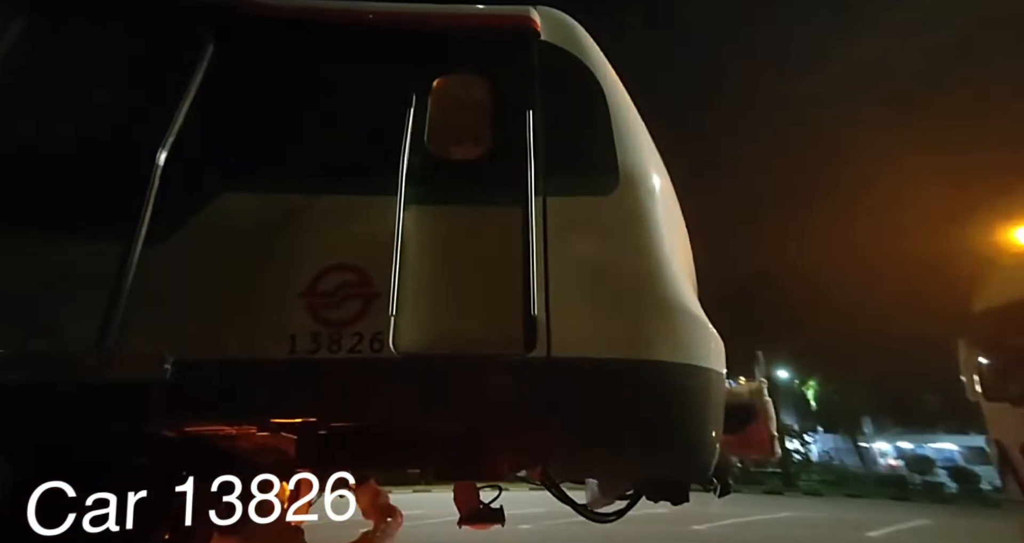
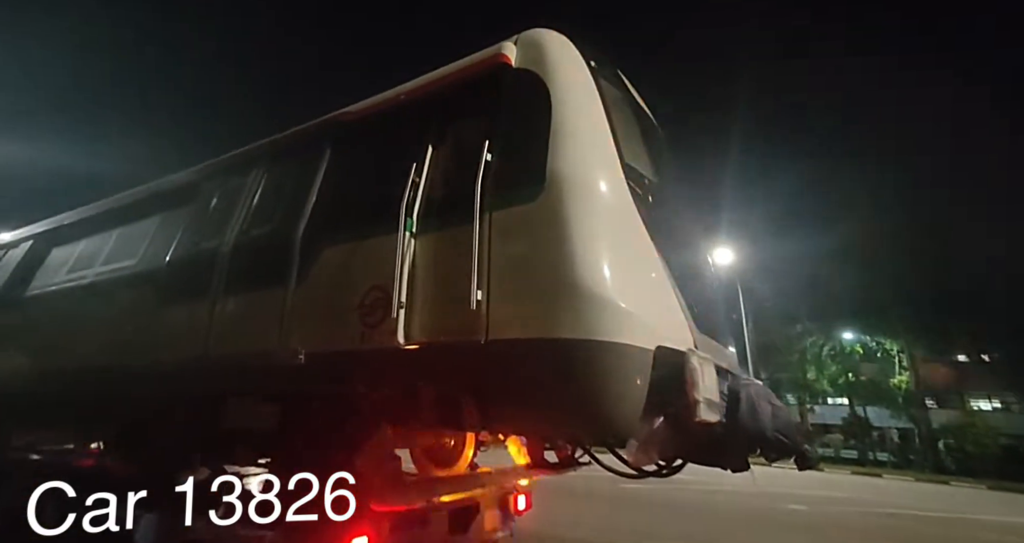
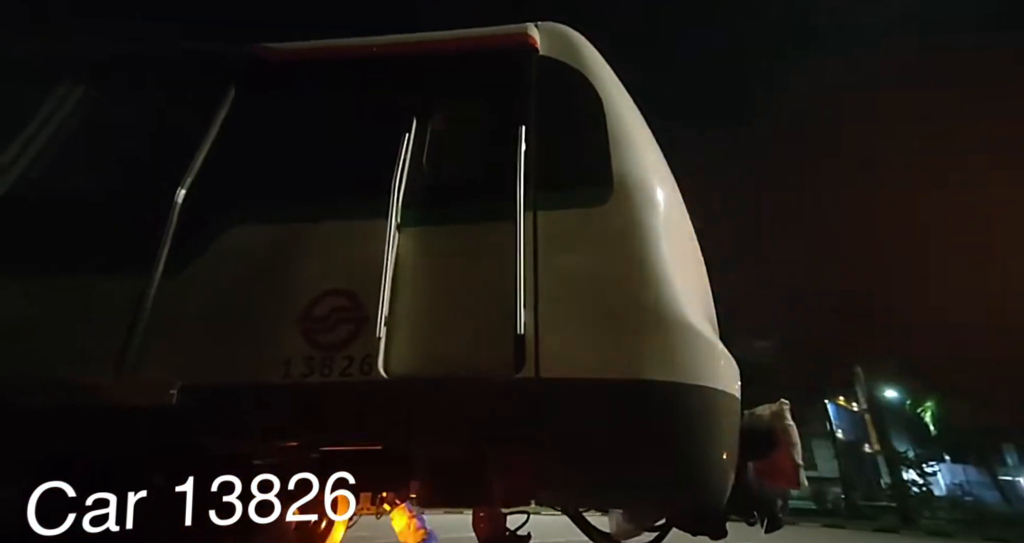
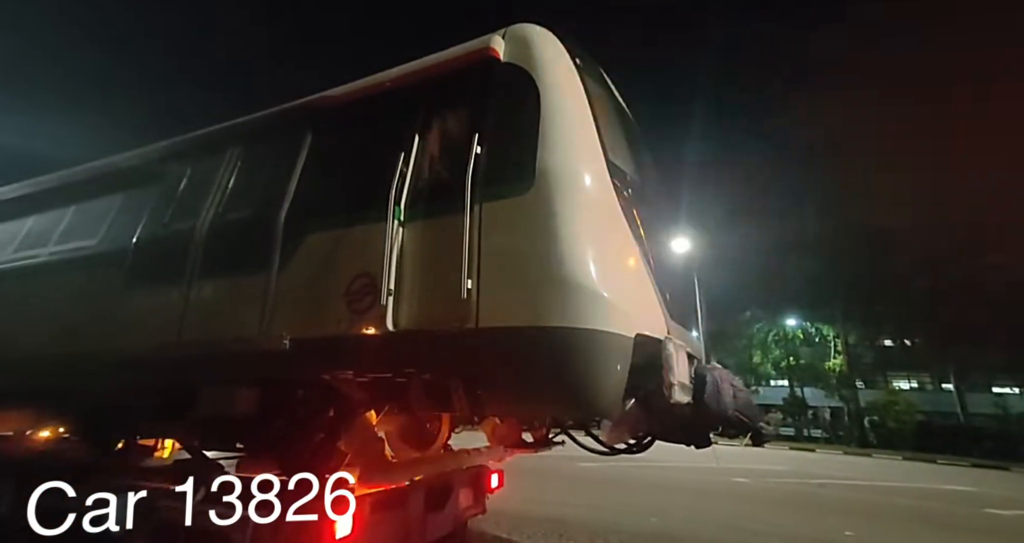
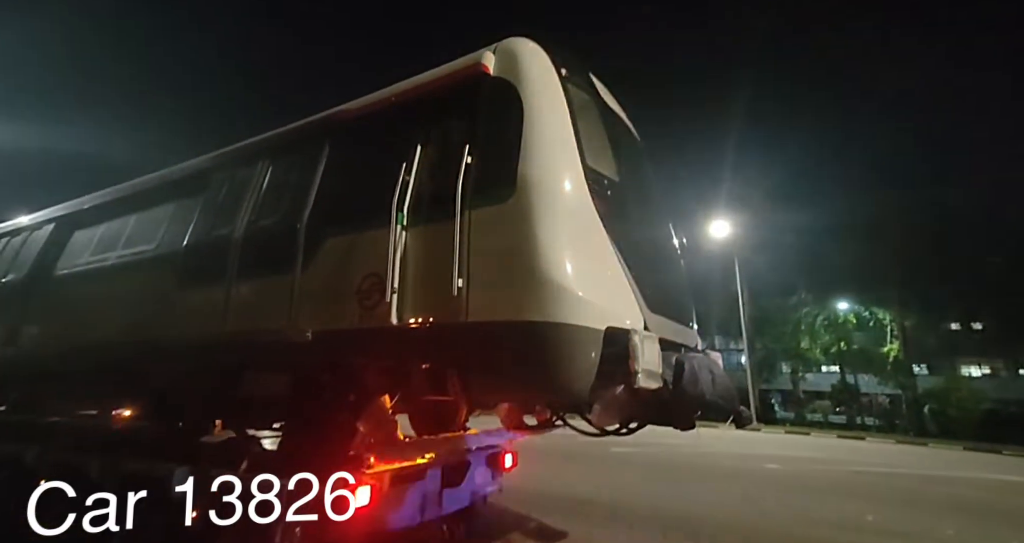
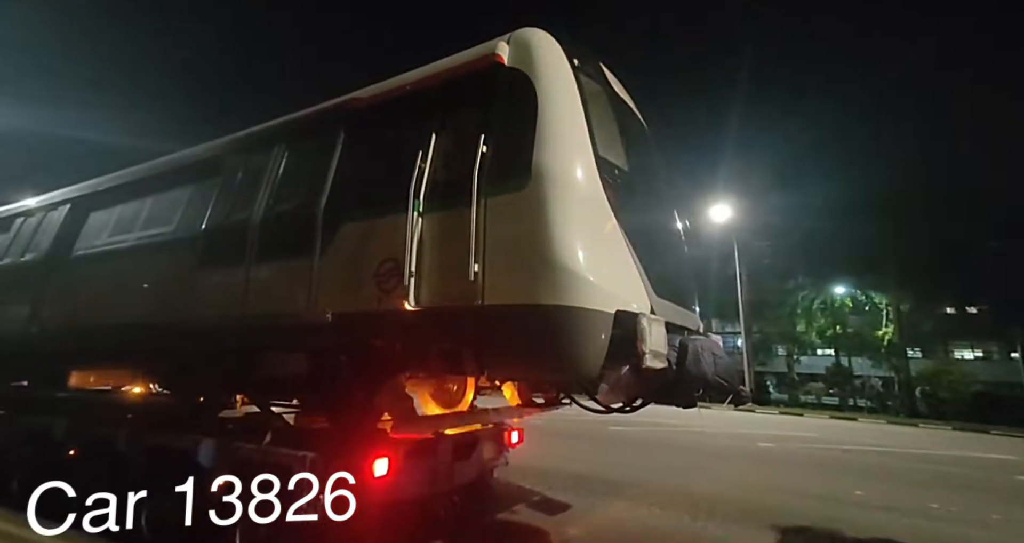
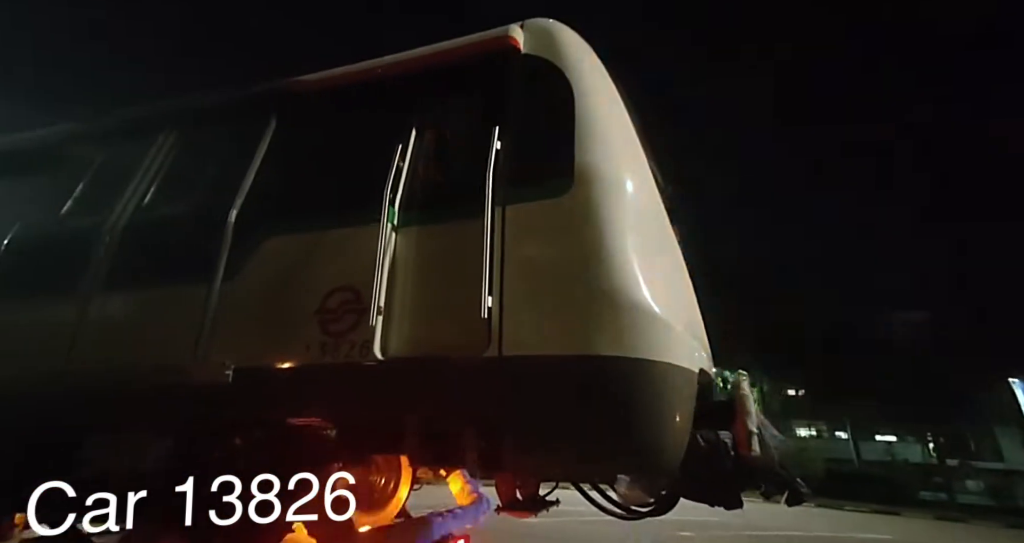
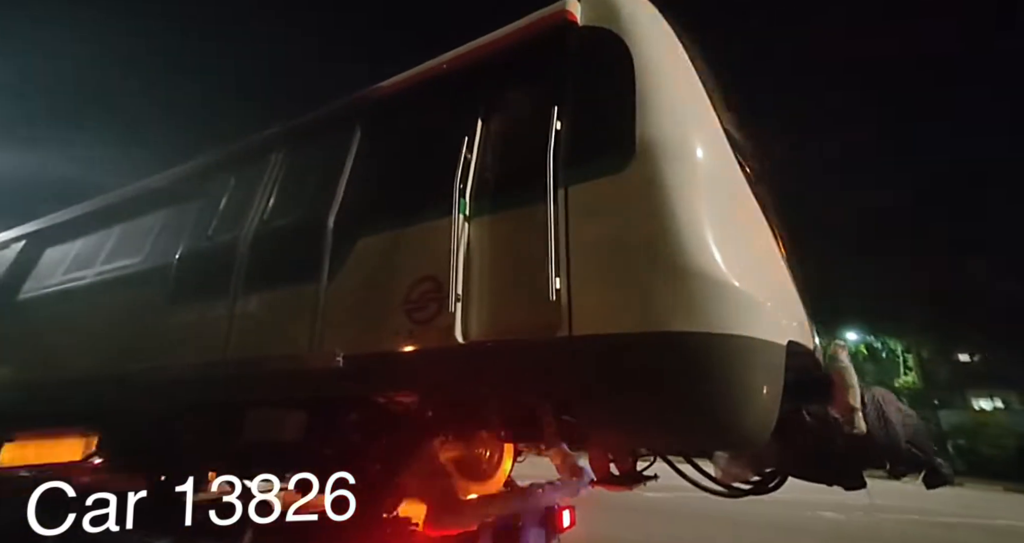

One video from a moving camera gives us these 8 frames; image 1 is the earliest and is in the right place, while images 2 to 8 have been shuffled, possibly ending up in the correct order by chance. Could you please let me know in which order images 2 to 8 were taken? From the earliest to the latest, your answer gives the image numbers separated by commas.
3, 7, 4, 6, 5, 2, 8
